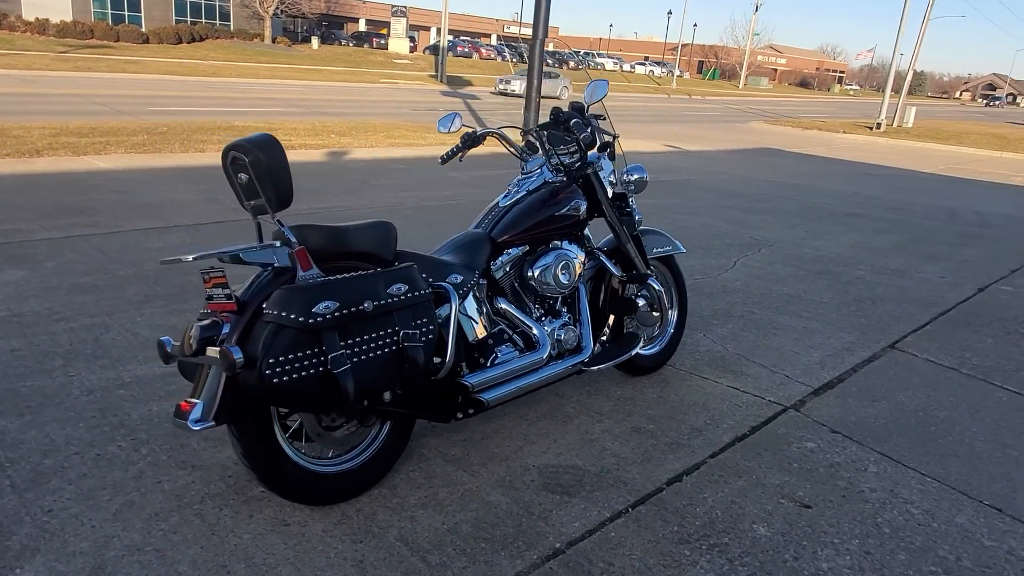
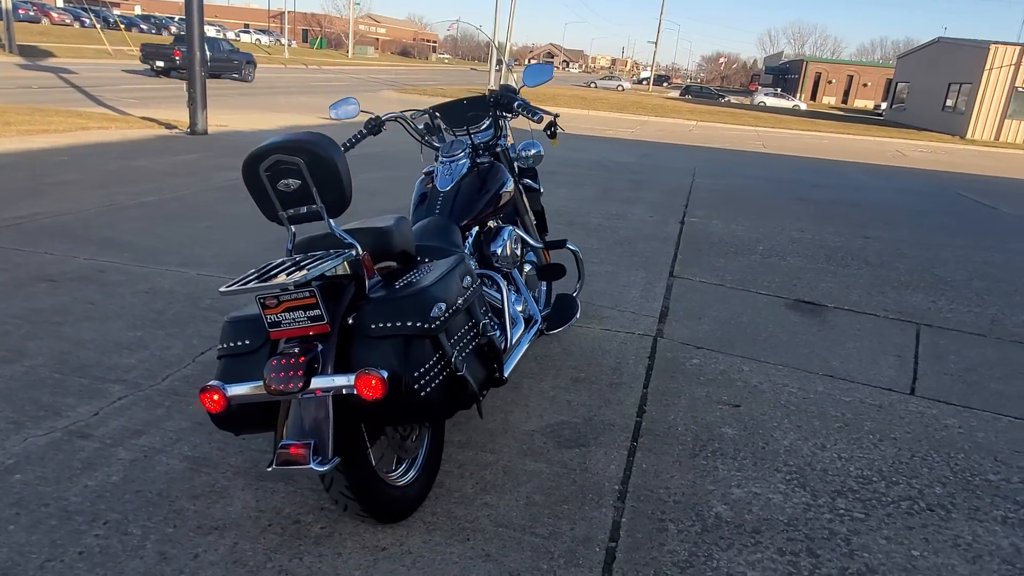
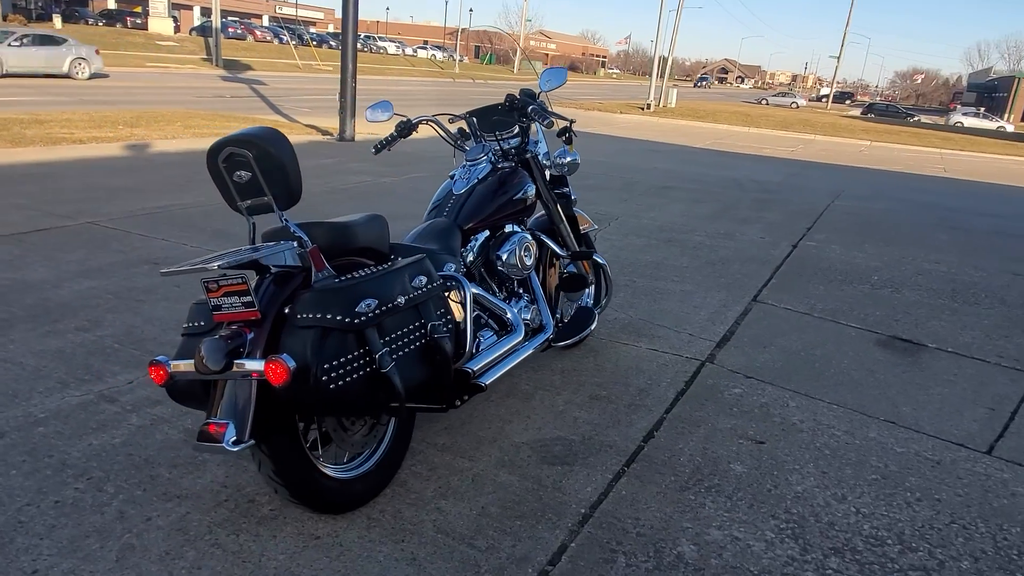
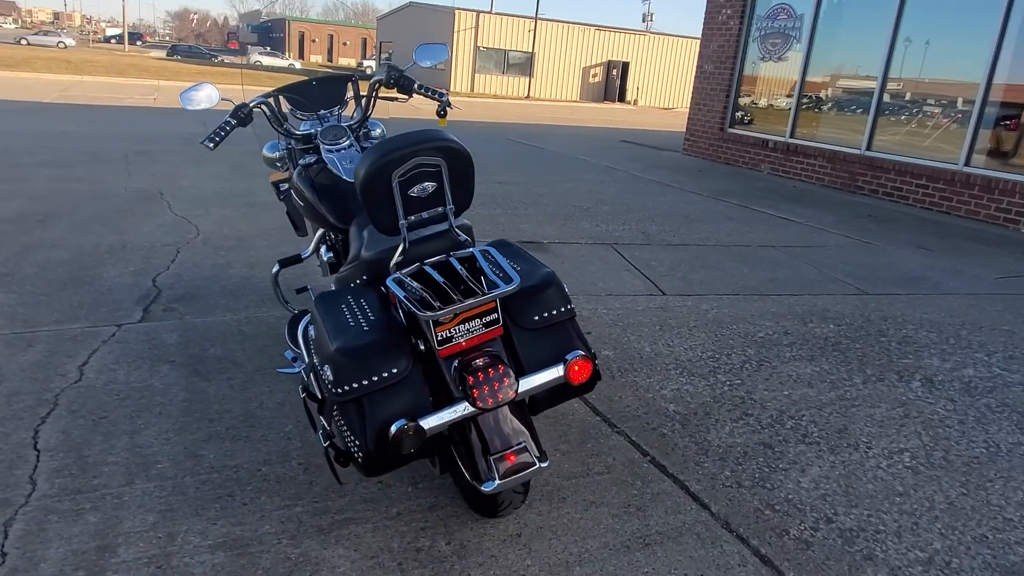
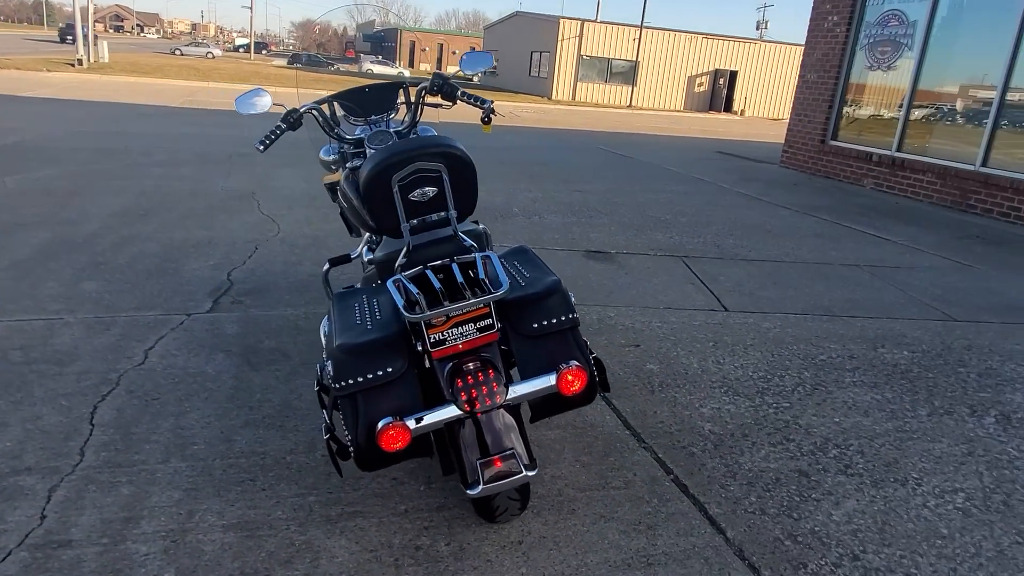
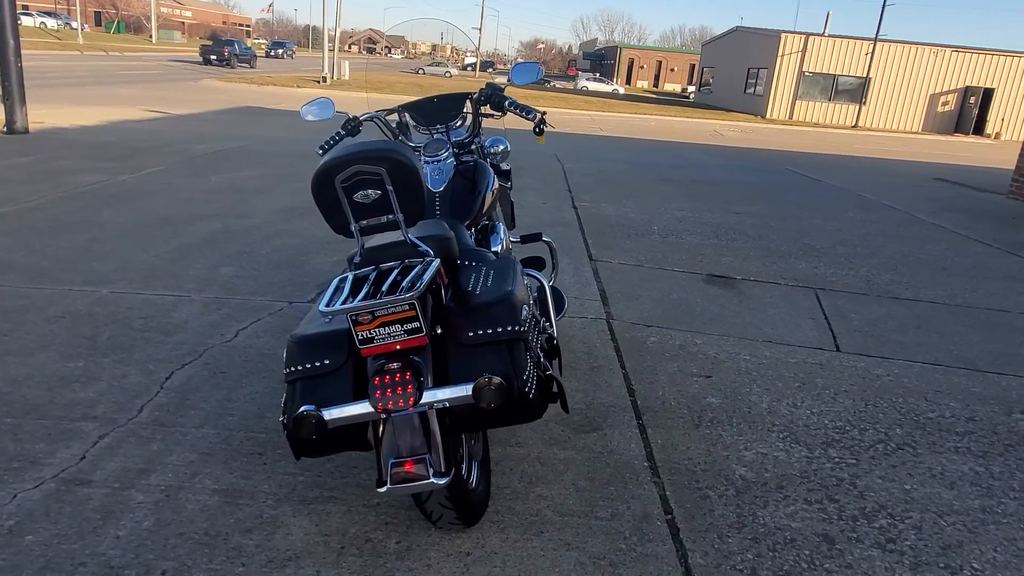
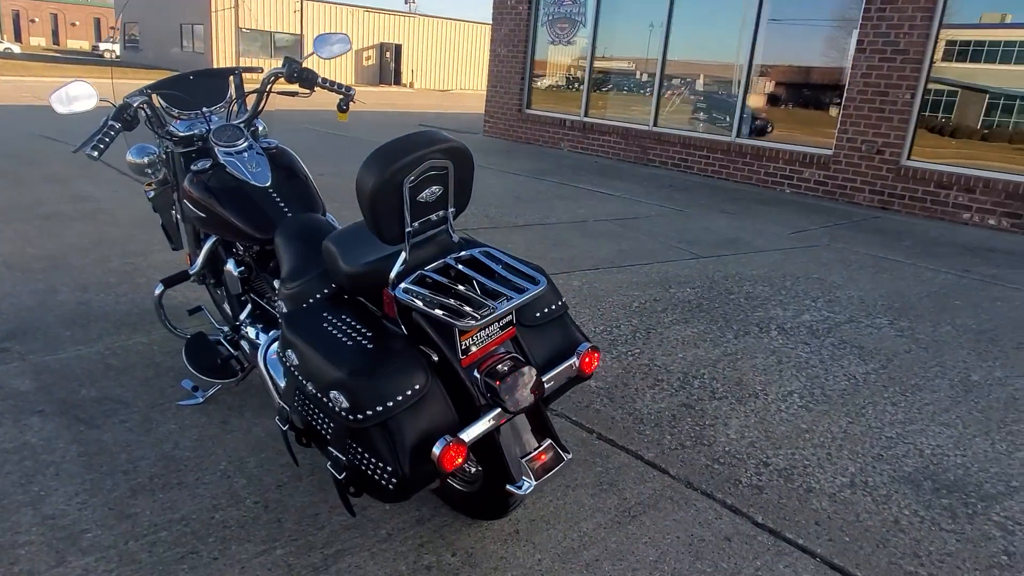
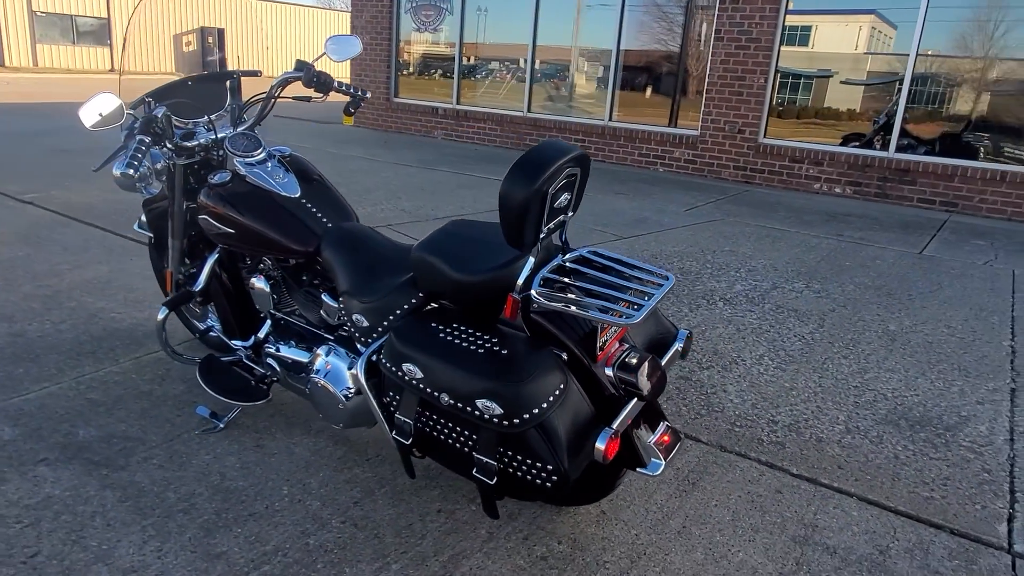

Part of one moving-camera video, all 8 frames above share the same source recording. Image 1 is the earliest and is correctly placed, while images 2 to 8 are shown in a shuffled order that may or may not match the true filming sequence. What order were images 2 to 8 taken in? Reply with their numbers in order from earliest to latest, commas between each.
3, 2, 6, 5, 4, 7, 8
